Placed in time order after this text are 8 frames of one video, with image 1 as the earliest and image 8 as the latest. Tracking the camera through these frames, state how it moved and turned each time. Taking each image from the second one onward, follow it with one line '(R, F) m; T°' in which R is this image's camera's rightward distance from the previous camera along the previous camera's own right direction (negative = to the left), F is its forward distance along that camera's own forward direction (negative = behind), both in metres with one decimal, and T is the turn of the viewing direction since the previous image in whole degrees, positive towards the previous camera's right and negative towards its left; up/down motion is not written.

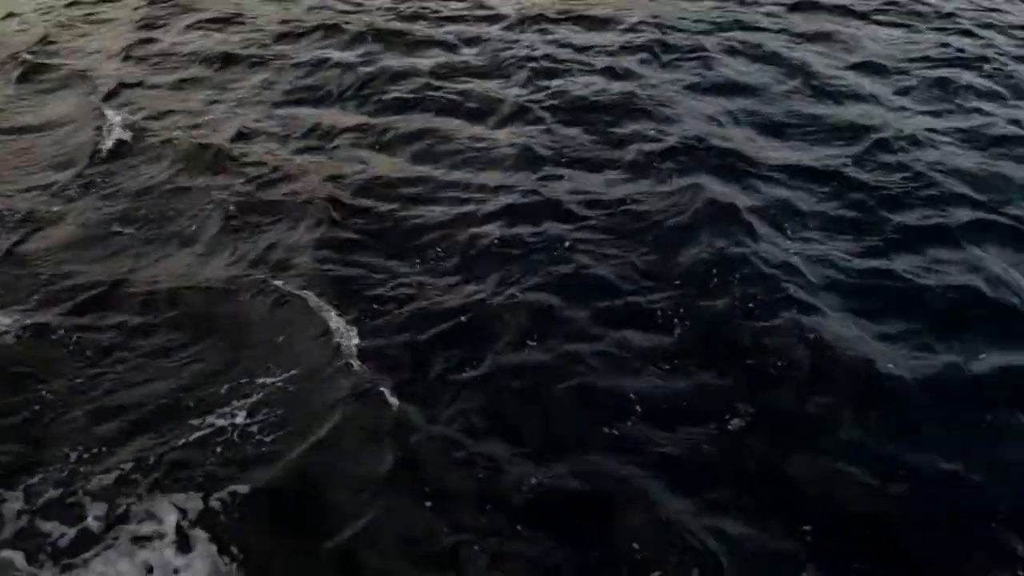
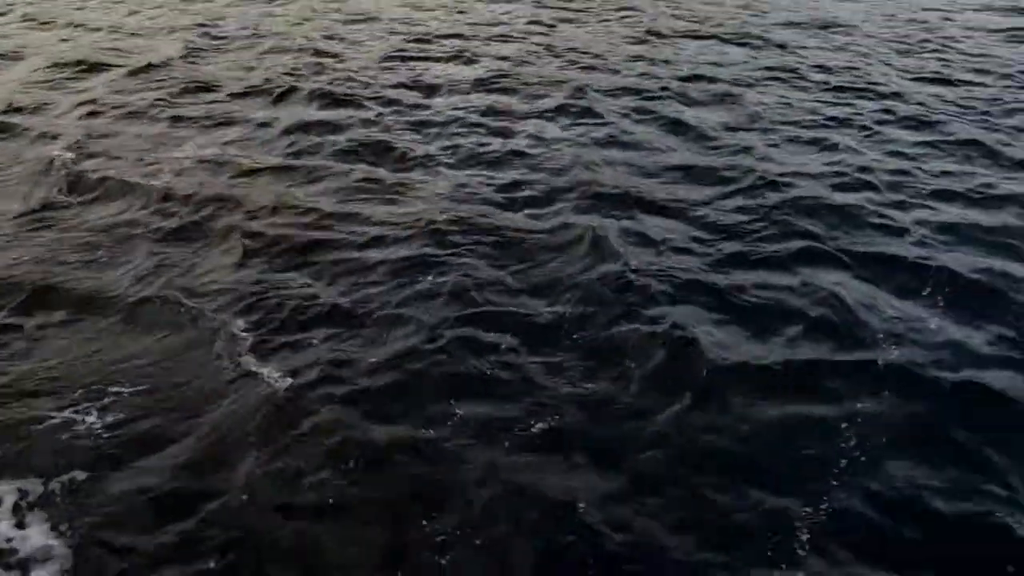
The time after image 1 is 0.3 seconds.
(+1.3, -0.4) m; -5°
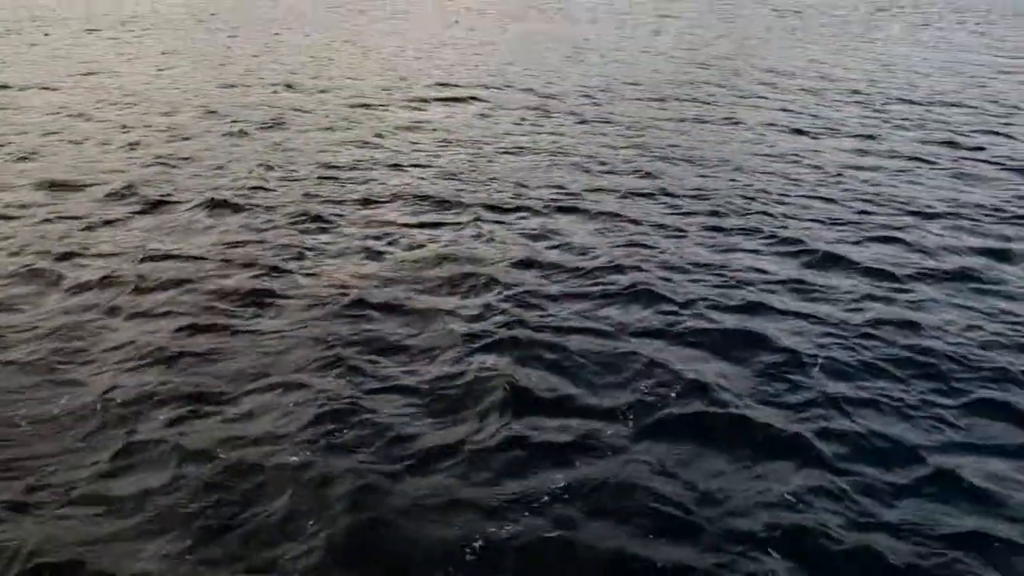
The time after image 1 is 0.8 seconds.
(+1.4, -1.1) m; 0°
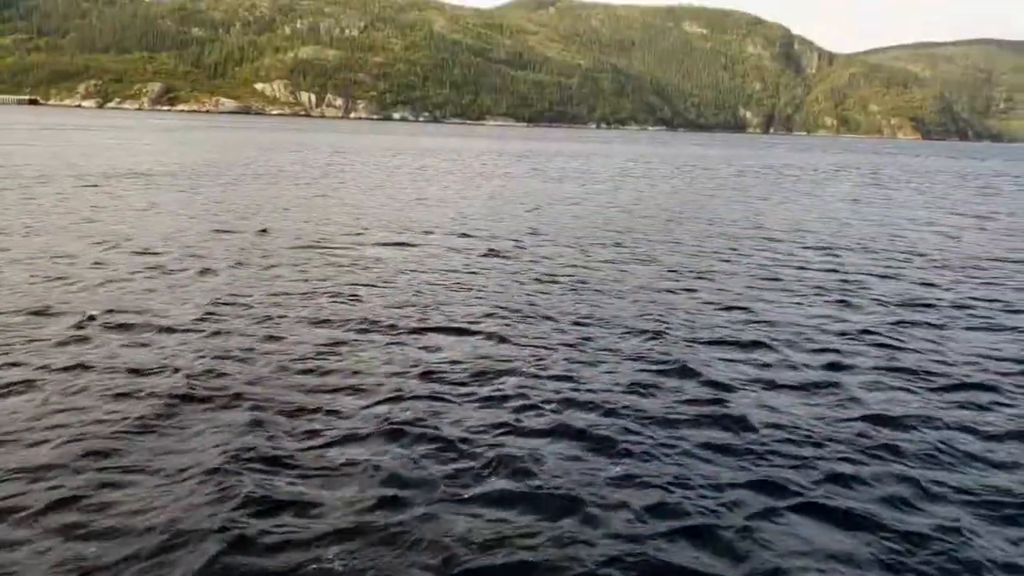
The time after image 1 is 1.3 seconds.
(+1.3, -1.2) m; 0°
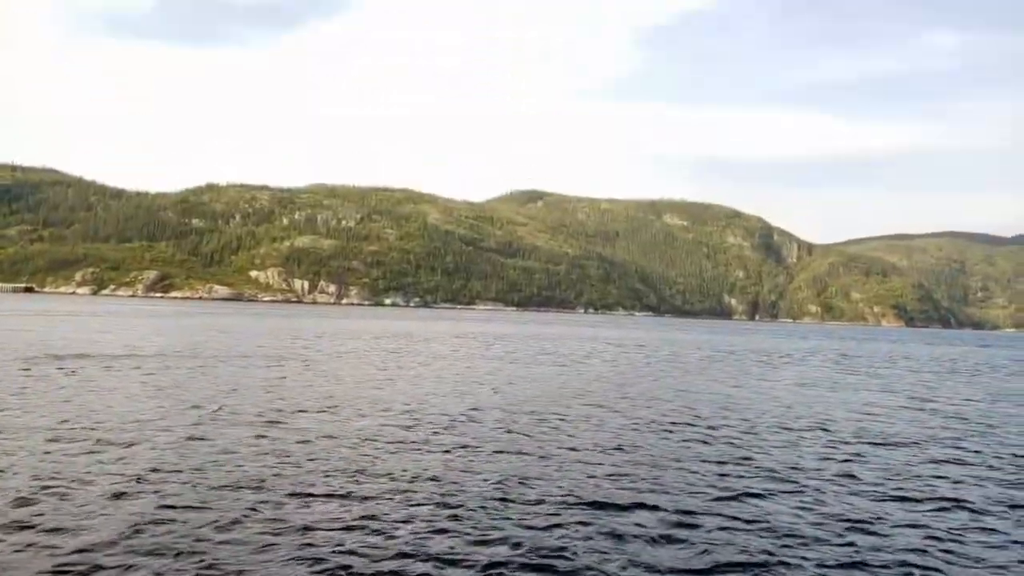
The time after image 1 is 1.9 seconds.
(+1.6, -1.4) m; +1°
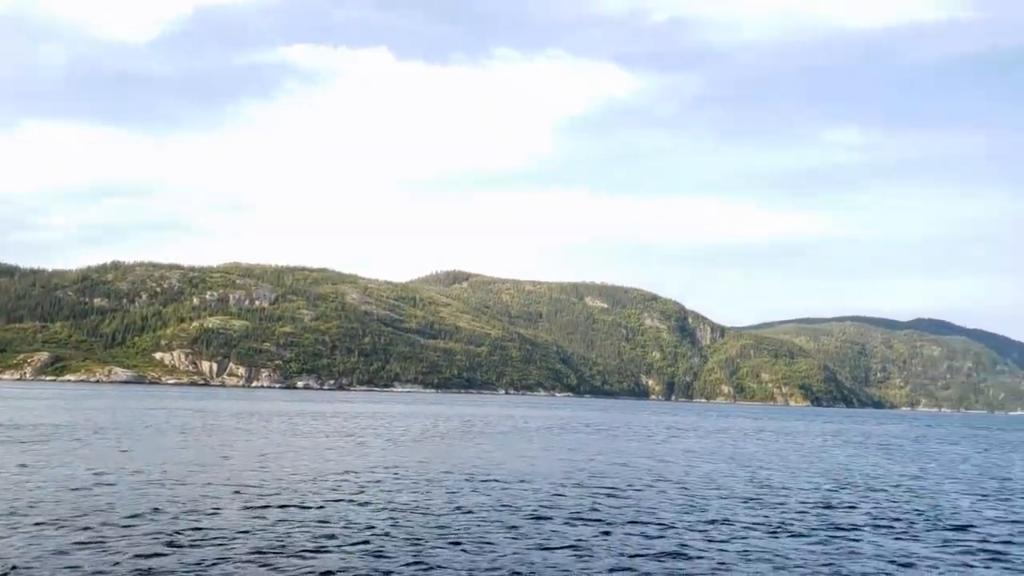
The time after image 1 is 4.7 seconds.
(+6.8, -10.3) m; +5°
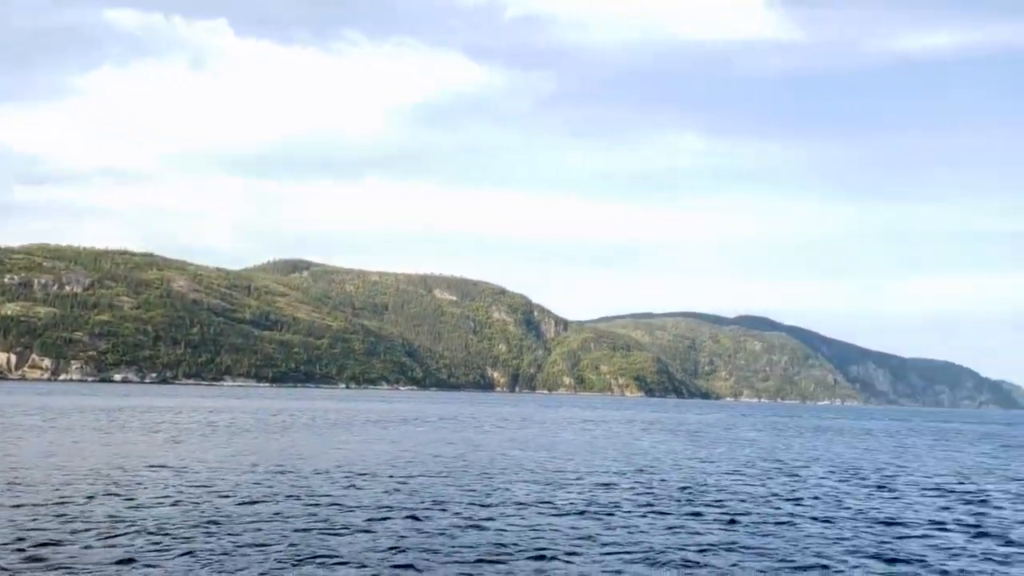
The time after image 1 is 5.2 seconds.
(+5.2, +0.9) m; +10°
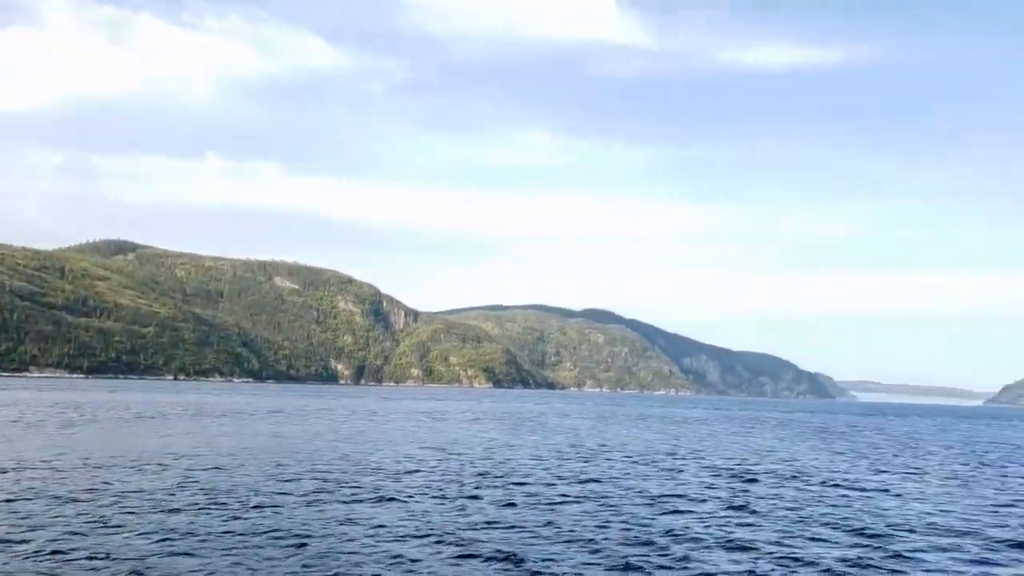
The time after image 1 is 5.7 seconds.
(+5.0, +3.0) m; +10°
